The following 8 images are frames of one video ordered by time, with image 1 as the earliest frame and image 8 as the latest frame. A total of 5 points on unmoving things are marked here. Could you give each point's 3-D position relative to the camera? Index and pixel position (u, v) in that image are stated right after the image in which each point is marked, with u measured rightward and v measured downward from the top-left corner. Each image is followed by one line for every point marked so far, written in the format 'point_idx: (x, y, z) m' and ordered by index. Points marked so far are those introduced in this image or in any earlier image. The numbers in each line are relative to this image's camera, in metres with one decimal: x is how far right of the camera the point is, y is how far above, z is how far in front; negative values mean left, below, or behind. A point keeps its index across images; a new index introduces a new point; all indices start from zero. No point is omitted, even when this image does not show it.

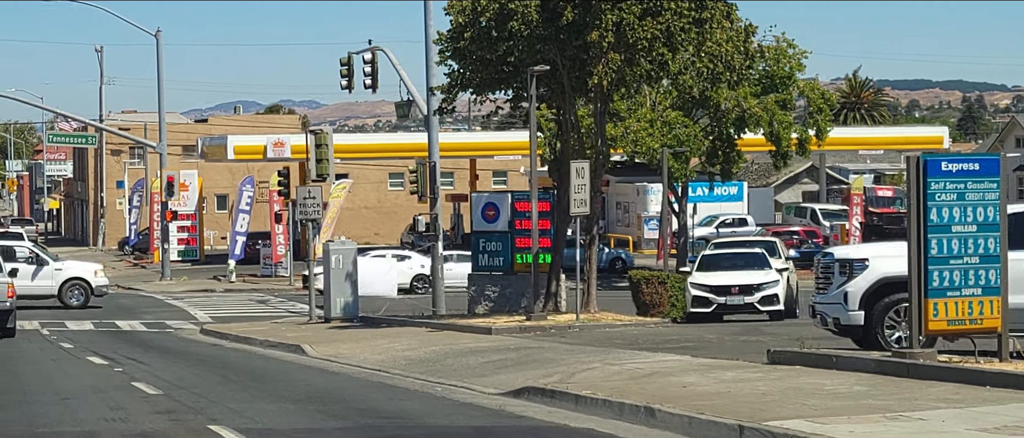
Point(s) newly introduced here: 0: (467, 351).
0: (-0.4, -1.3, +18.3) m
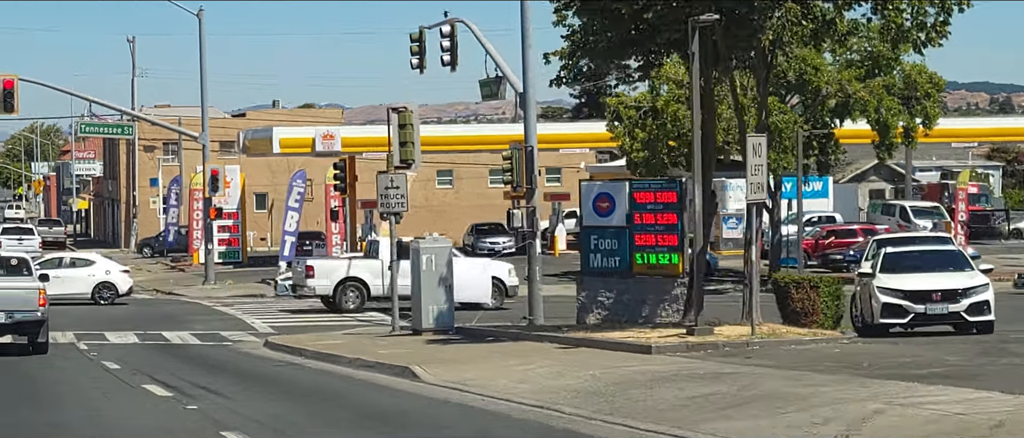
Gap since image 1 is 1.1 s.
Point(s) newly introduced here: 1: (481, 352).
0: (+1.0, -1.2, +14.0) m
1: (-0.3, -1.3, +18.2) m
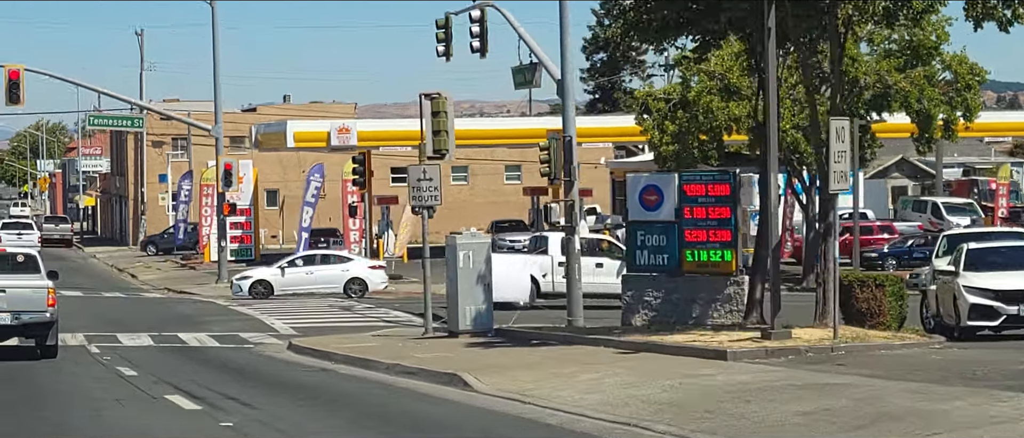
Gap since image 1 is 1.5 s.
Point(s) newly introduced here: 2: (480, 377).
0: (+1.5, -1.1, +12.3) m
1: (+0.2, -1.2, +16.5) m
2: (-0.2, -1.2, +14.8) m
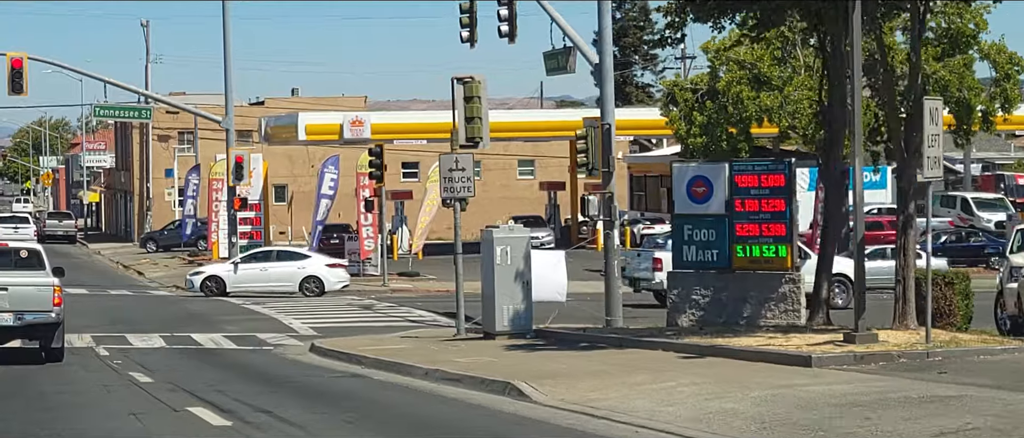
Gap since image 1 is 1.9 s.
0: (+1.9, -1.0, +10.8) m
1: (+0.6, -1.1, +15.0) m
2: (+0.2, -1.2, +13.3) m
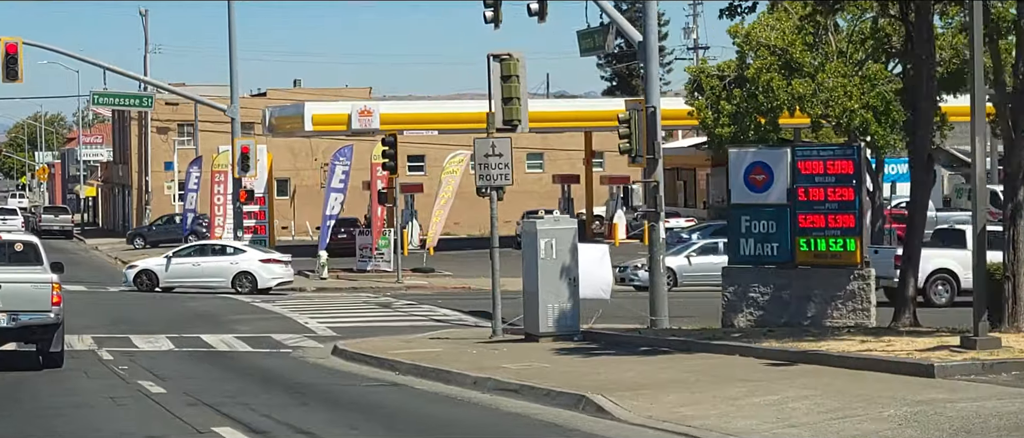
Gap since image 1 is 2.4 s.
0: (+2.3, -1.0, +8.9) m
1: (+1.1, -1.1, +13.1) m
2: (+0.6, -1.1, +11.4) m
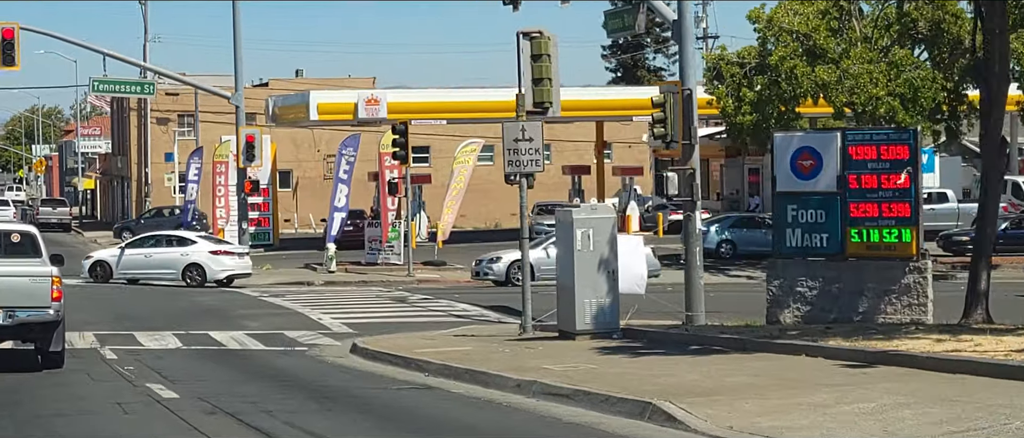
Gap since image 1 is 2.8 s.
0: (+2.7, -0.9, +7.7) m
1: (+1.4, -1.0, +11.9) m
2: (+0.9, -1.0, +10.1) m
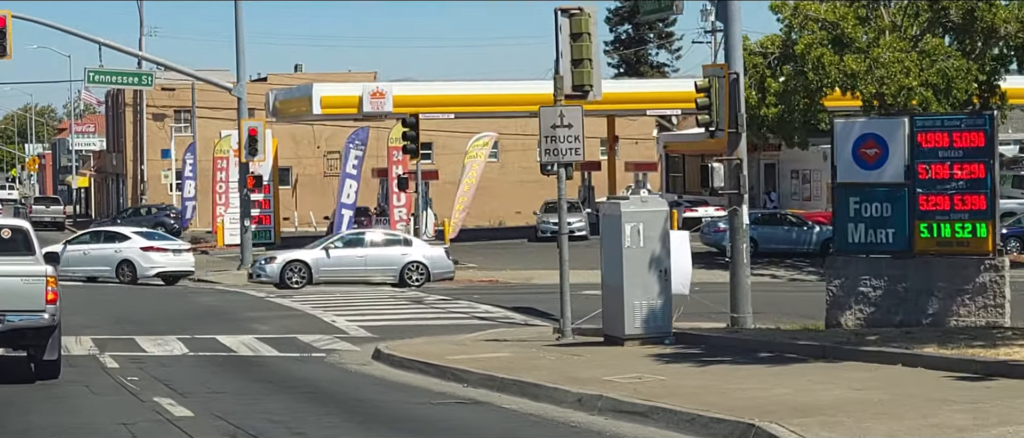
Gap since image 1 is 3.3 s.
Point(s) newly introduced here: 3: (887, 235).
0: (+3.0, -0.8, +6.1) m
1: (+1.7, -0.9, +10.3) m
2: (+1.3, -0.9, +8.6) m
3: (+3.3, -0.1, +17.0) m
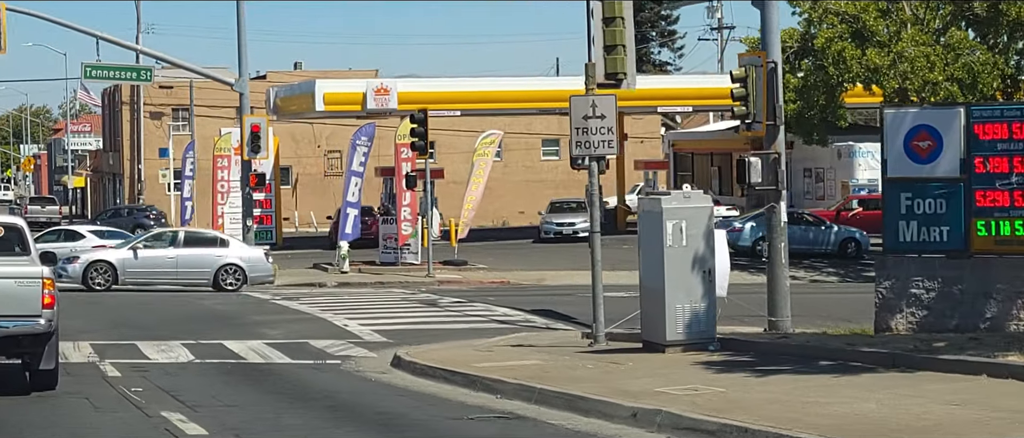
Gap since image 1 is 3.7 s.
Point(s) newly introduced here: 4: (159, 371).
0: (+3.3, -0.8, +5.0) m
1: (+2.0, -0.9, +9.2) m
2: (+1.5, -0.9, +7.5) m
3: (+3.6, -0.1, +15.9) m
4: (-2.7, -1.2, +14.6) m
